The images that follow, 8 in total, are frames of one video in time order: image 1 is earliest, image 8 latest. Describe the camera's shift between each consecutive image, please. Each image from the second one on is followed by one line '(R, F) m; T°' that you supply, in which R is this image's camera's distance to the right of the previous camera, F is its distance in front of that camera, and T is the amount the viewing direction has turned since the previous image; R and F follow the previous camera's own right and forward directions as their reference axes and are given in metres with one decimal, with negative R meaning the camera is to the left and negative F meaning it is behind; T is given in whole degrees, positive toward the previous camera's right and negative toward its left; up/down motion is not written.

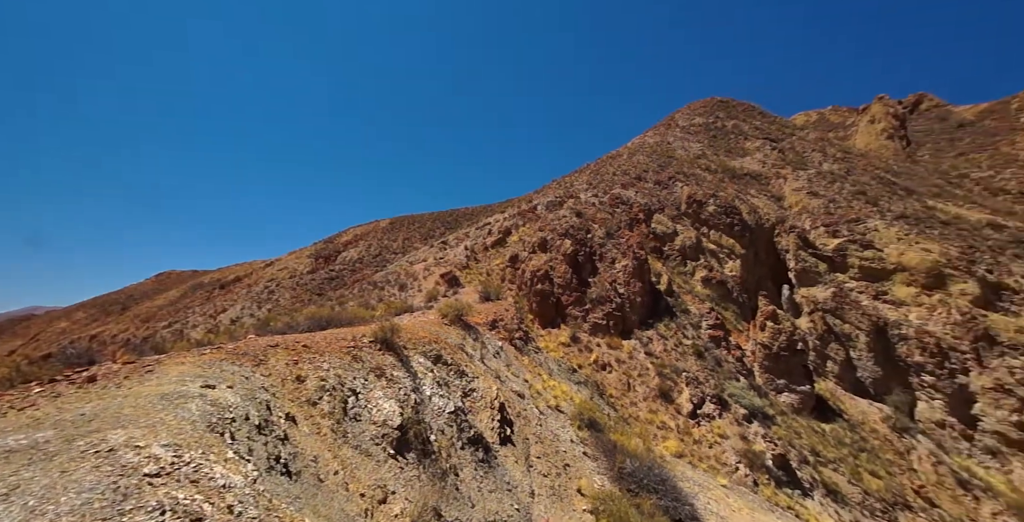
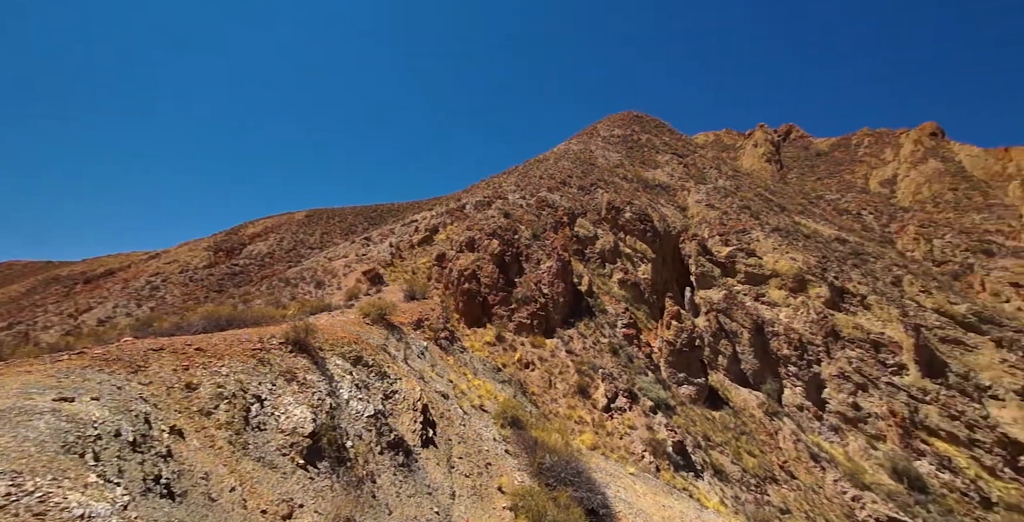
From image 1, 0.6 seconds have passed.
(0.0, +0.2) m; +8°
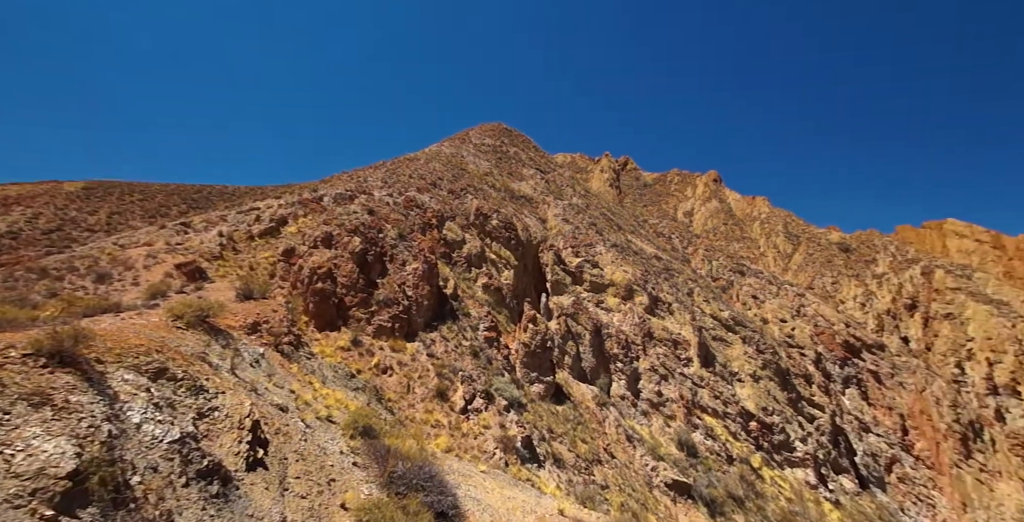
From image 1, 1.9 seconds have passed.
(+0.2, +0.6) m; +15°
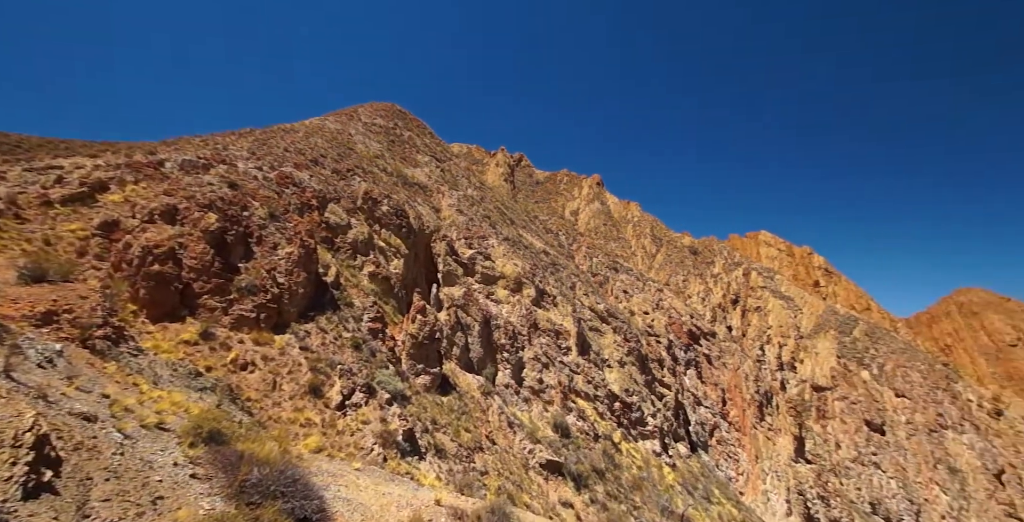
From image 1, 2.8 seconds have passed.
(+0.2, +0.6) m; +13°
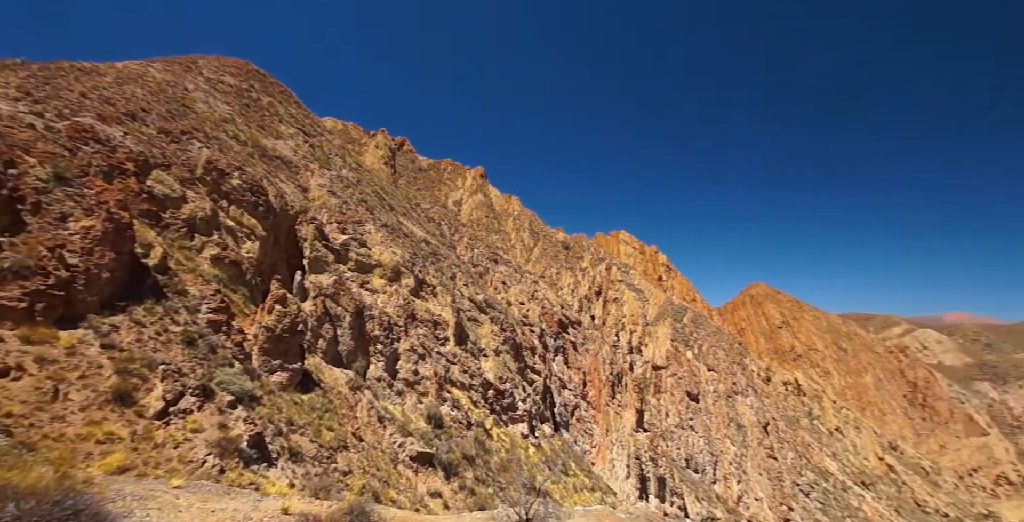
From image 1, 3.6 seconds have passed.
(+0.8, +1.7) m; +13°
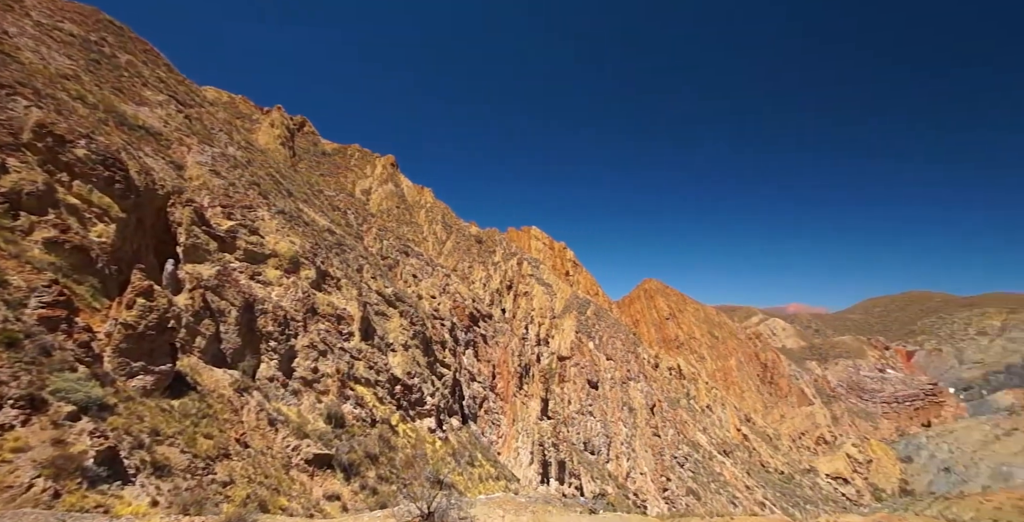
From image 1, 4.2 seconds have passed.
(+0.6, +1.4) m; +10°
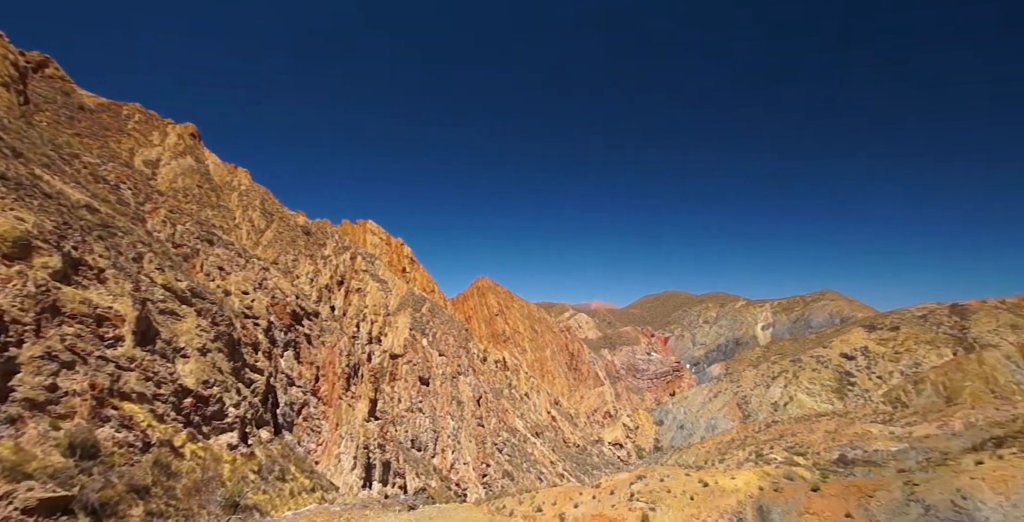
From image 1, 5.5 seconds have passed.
(+0.6, -0.3) m; +19°
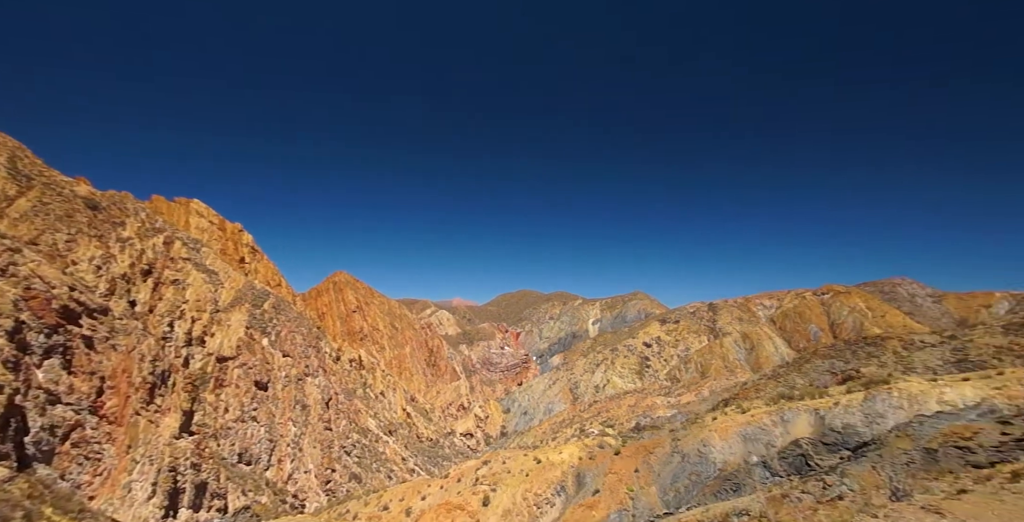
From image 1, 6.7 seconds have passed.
(+0.1, -1.9) m; +15°
